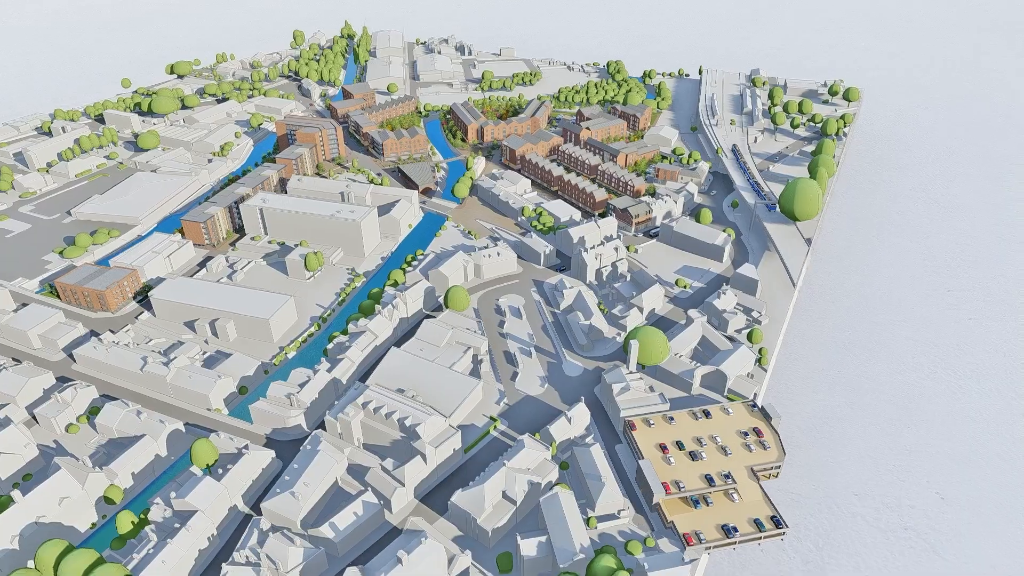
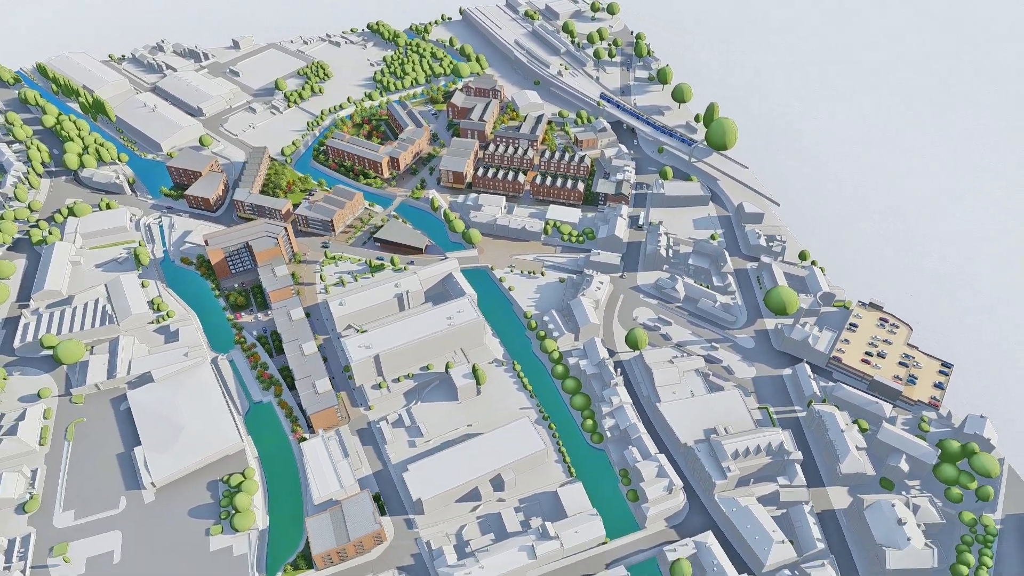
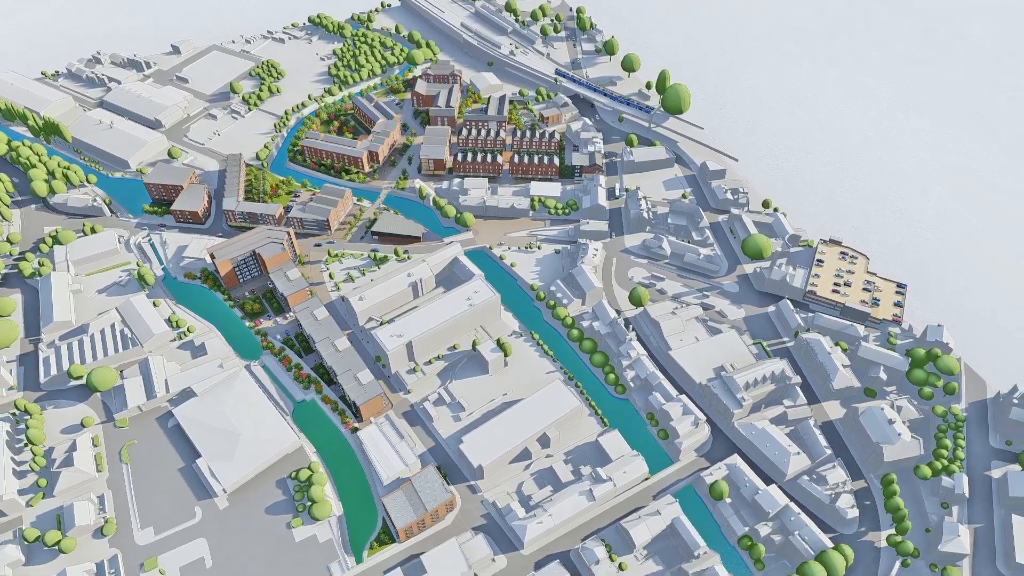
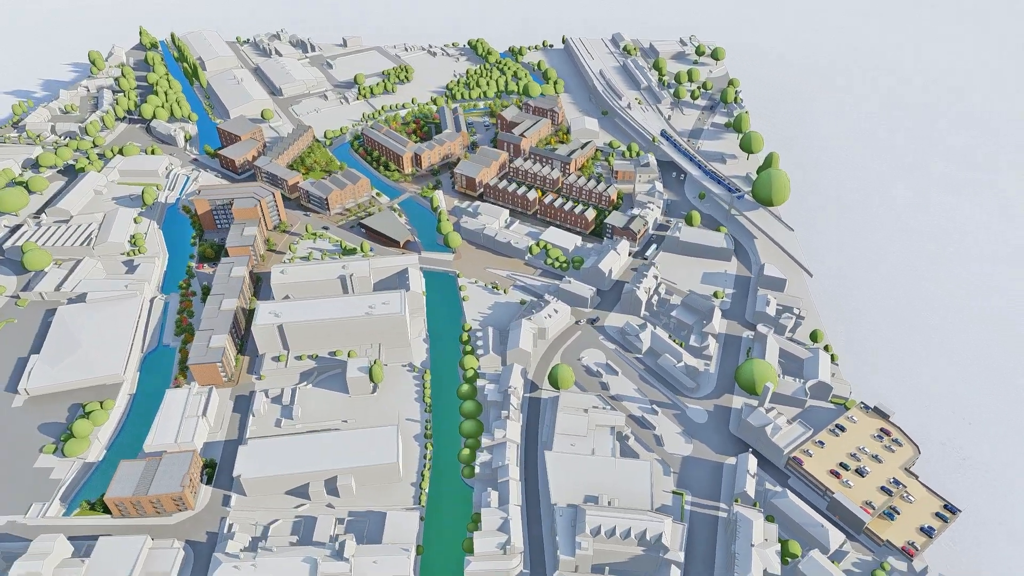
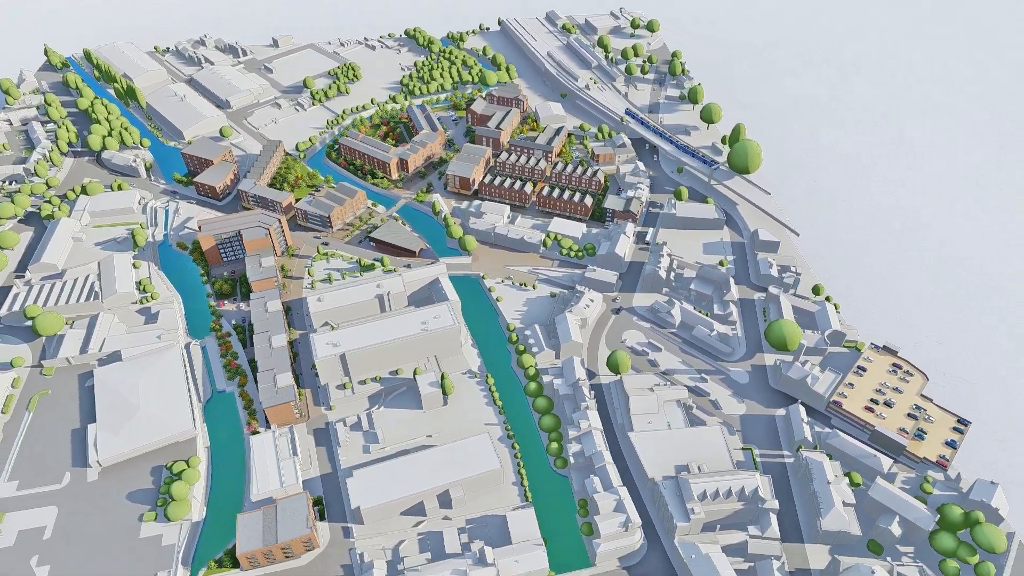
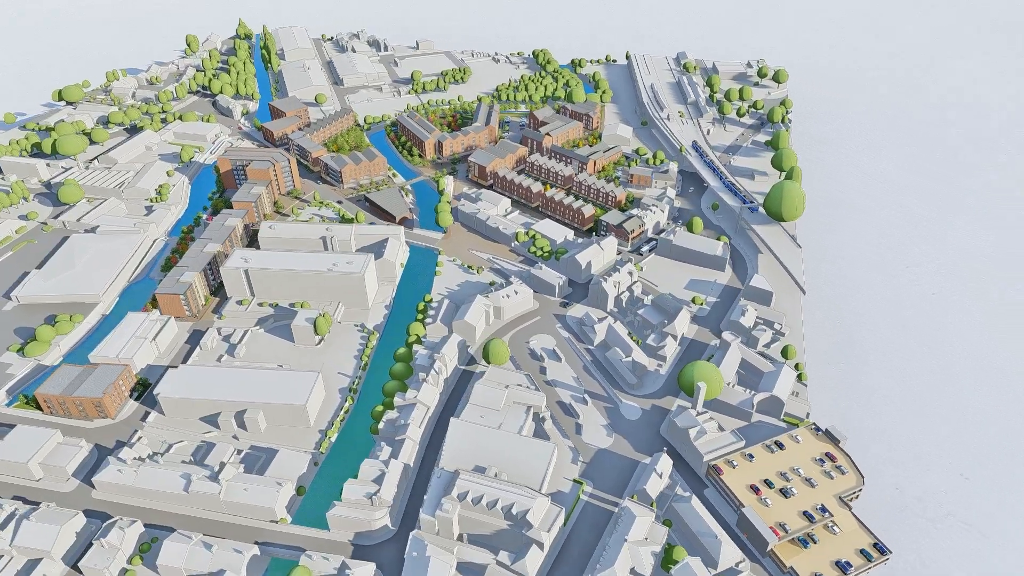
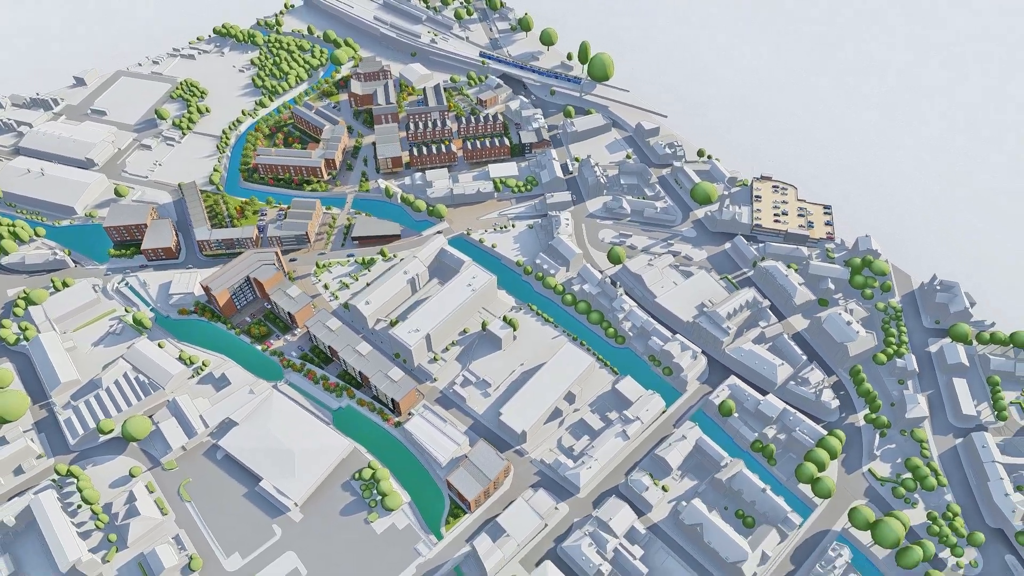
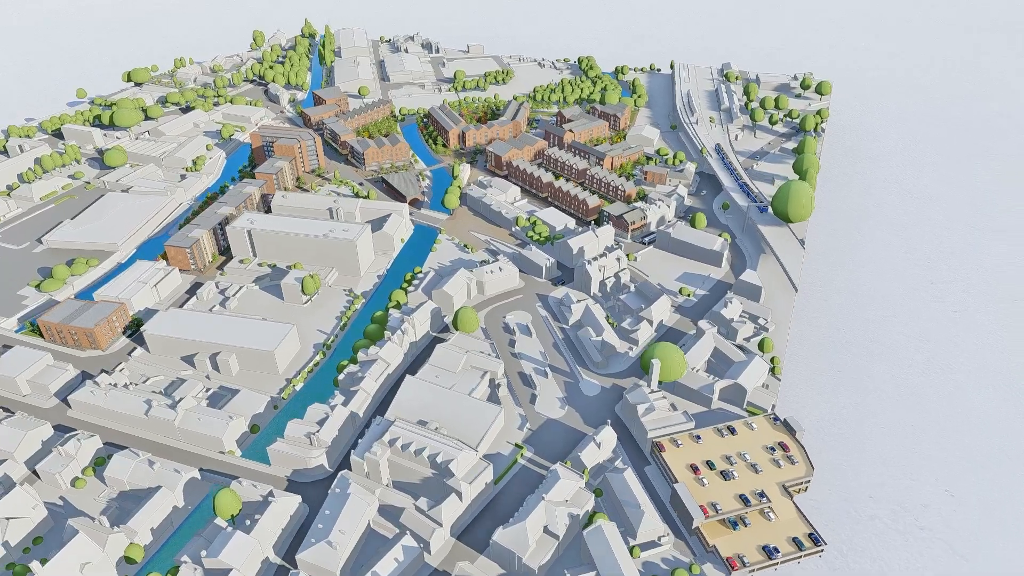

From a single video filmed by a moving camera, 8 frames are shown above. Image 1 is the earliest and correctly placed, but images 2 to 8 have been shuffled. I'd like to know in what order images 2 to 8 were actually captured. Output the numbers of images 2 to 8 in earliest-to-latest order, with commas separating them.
8, 6, 4, 5, 2, 3, 7
